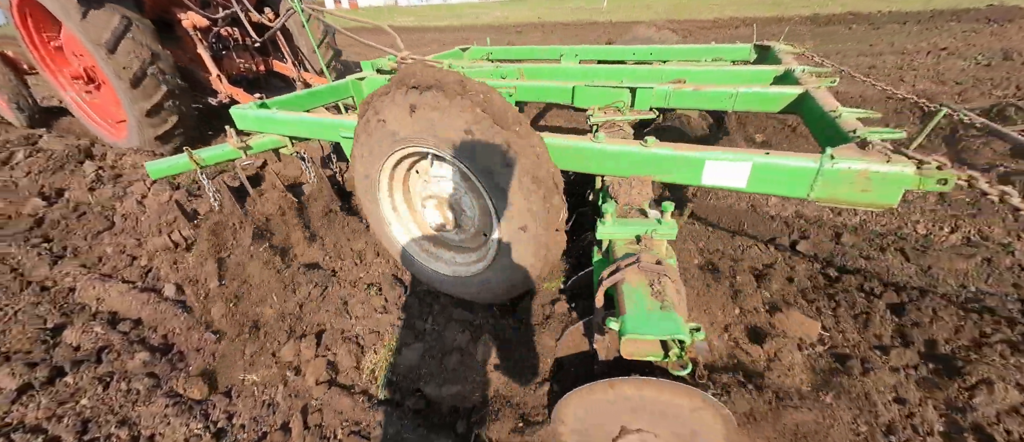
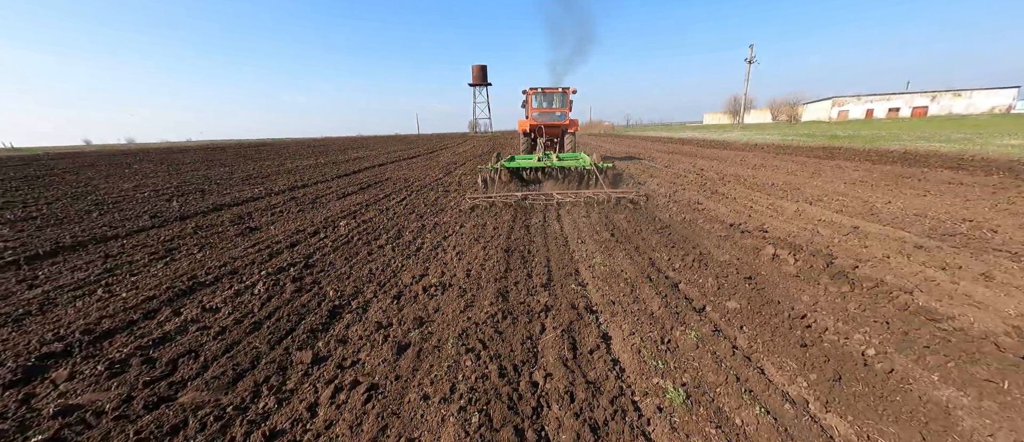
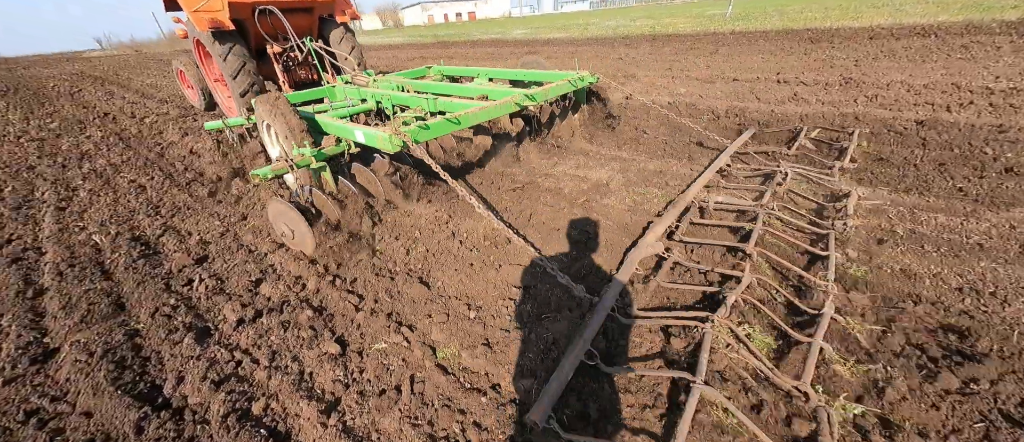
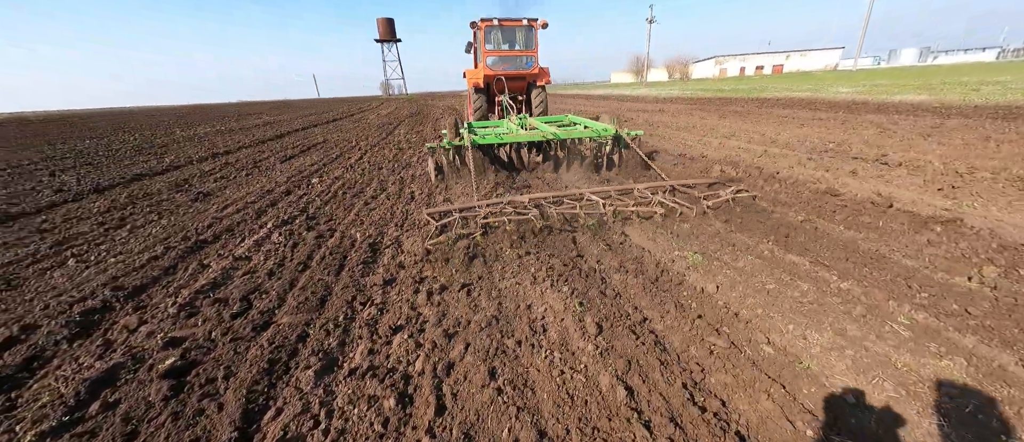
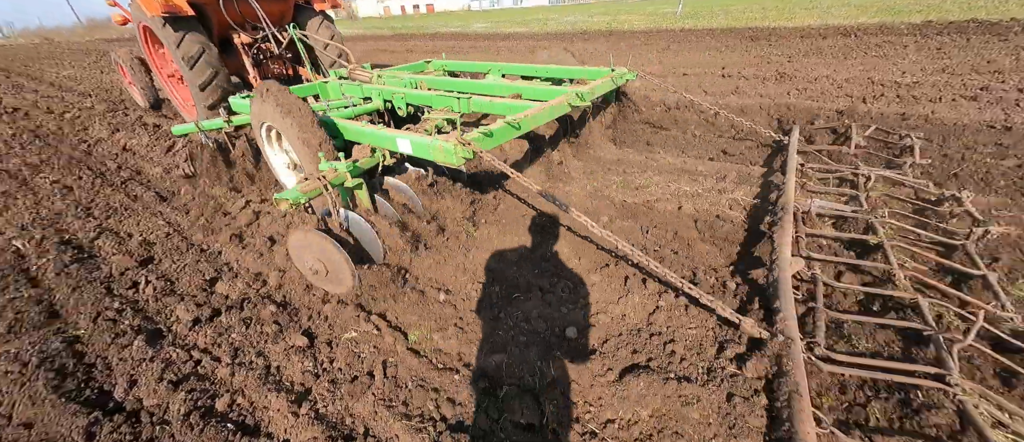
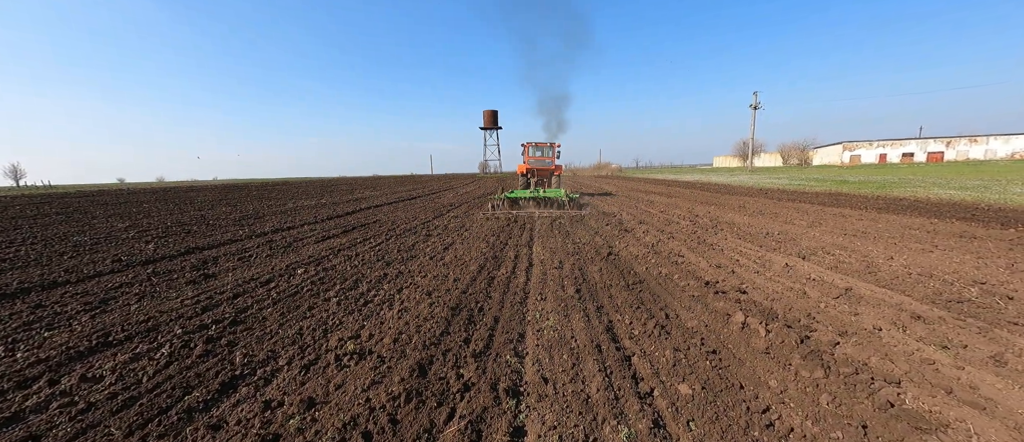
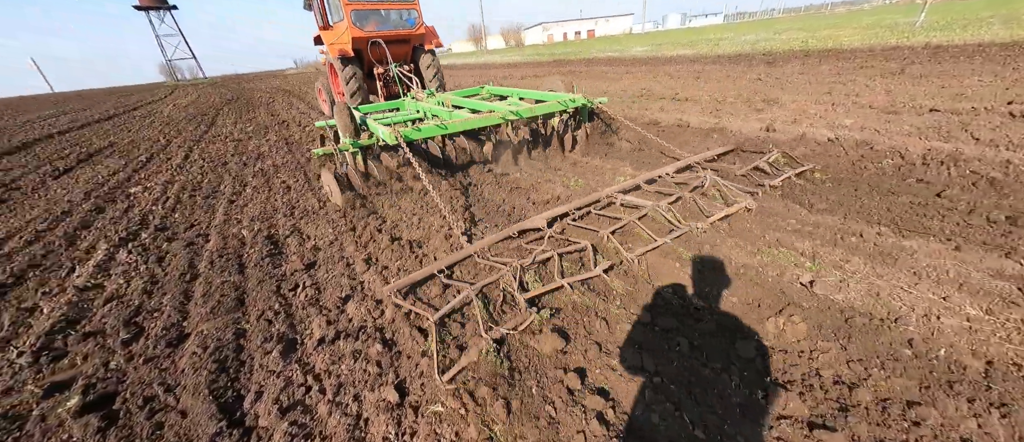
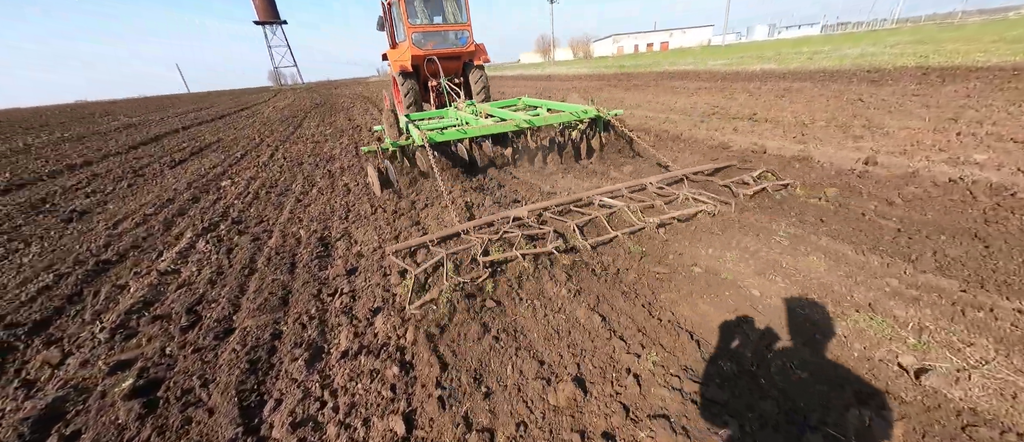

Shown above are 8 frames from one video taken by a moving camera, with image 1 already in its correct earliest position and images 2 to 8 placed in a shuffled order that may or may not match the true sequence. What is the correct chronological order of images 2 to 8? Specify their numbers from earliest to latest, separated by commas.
5, 3, 7, 8, 4, 2, 6
